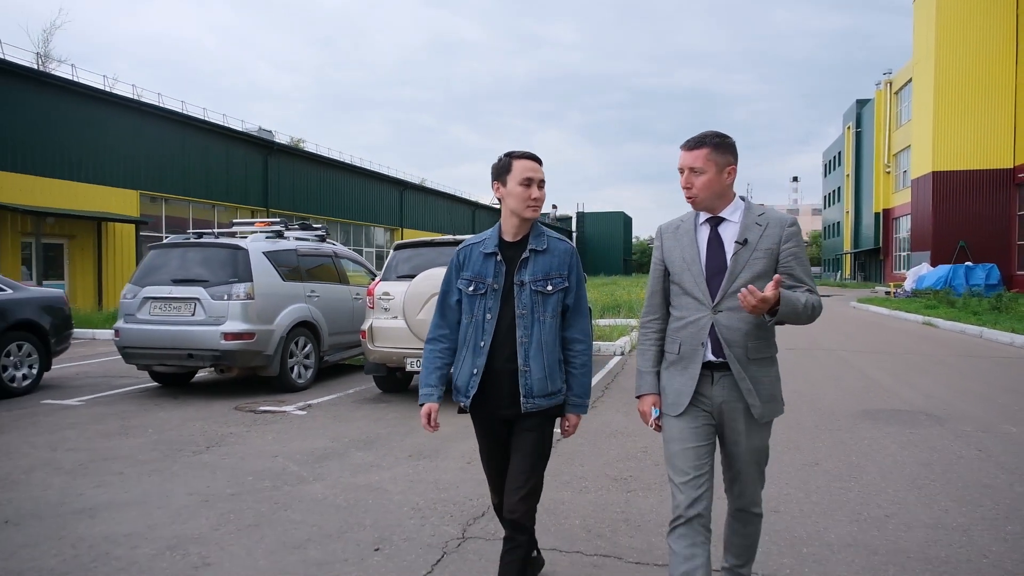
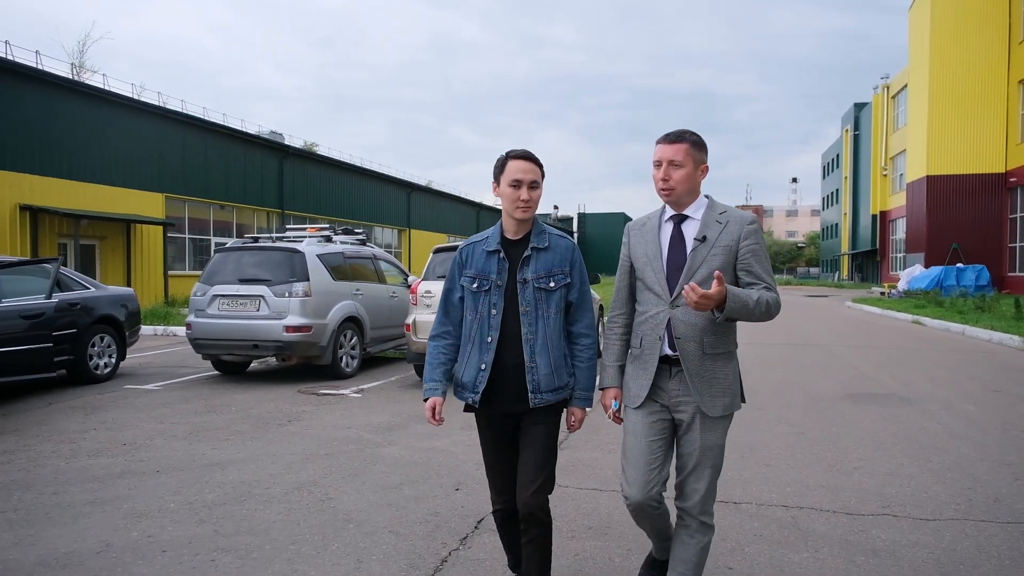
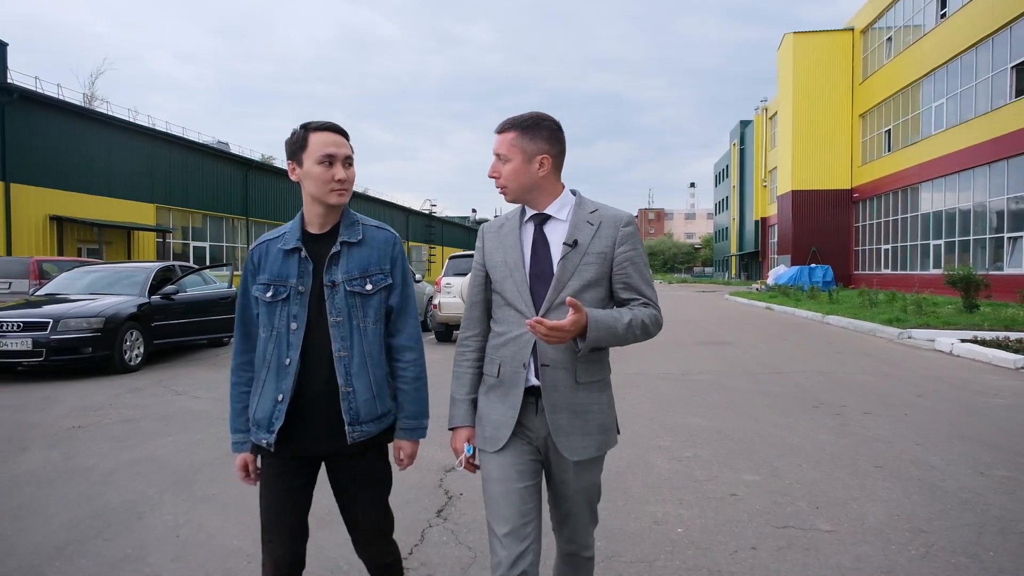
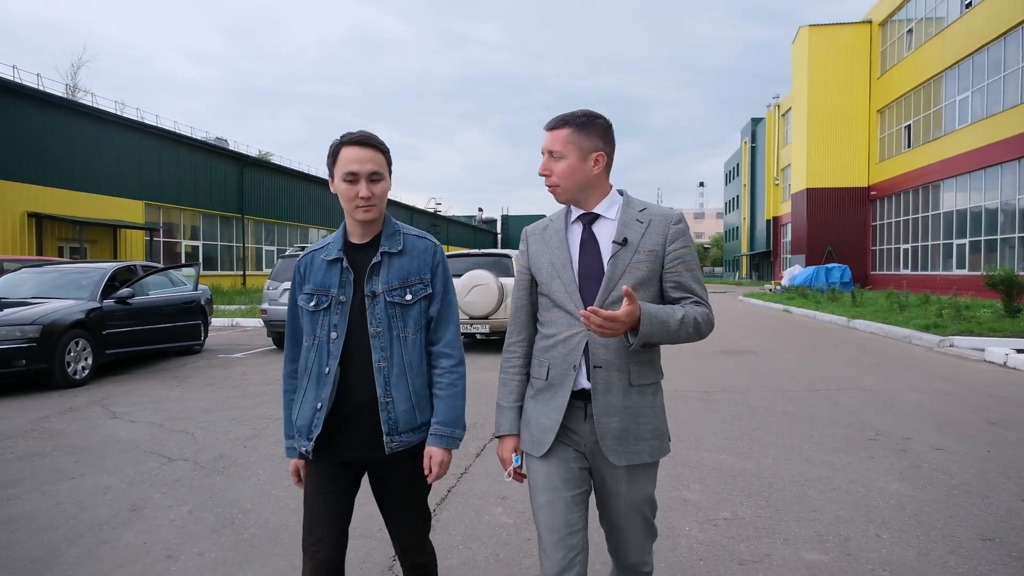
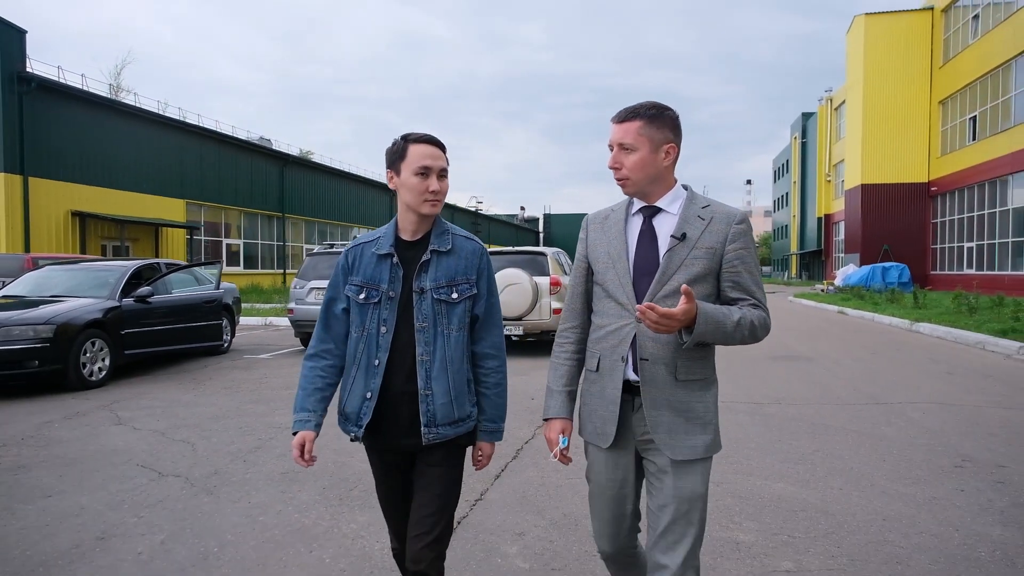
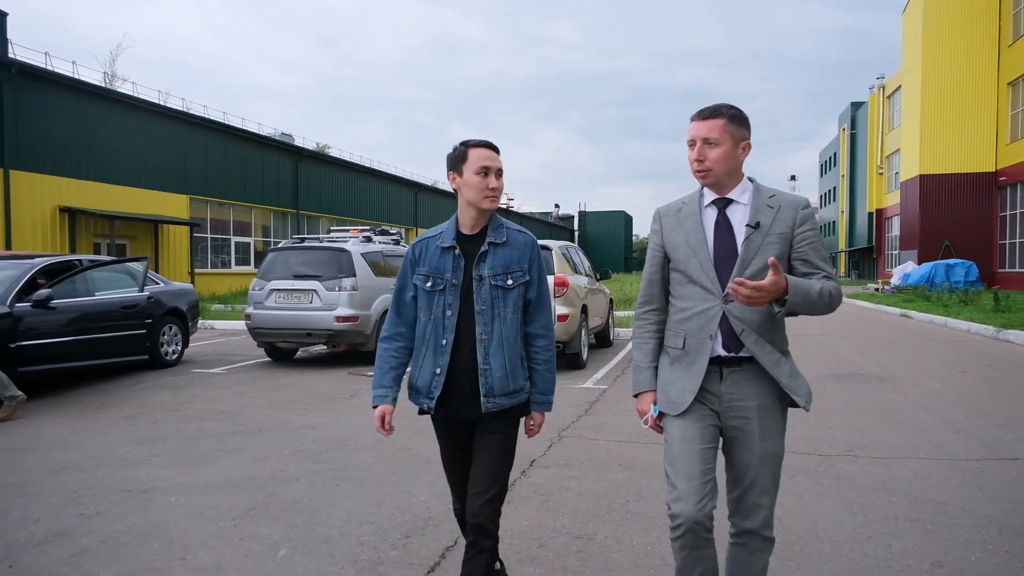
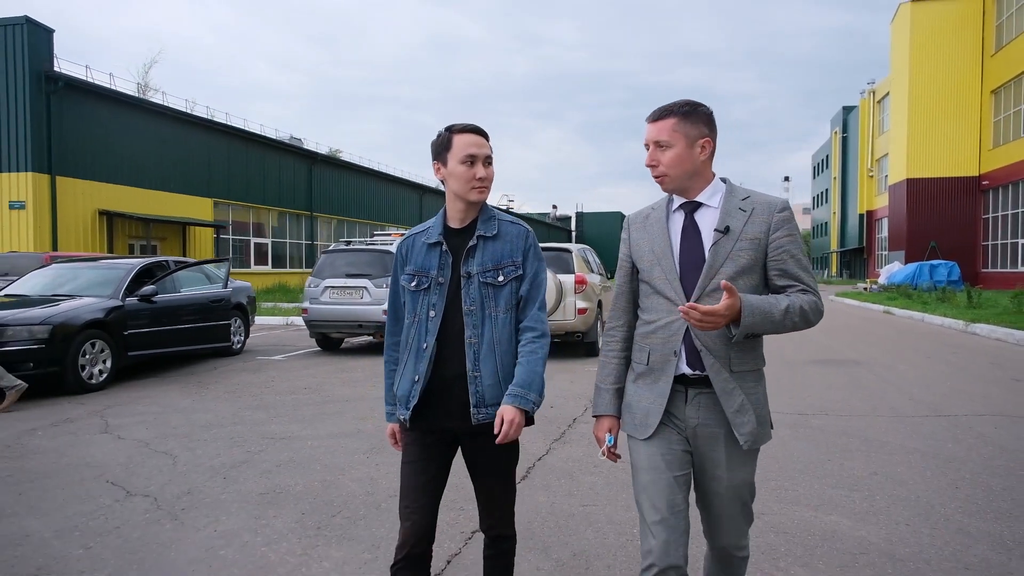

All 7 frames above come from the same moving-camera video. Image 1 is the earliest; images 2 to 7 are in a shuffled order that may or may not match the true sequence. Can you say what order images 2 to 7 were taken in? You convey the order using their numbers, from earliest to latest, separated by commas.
2, 6, 7, 5, 4, 3
